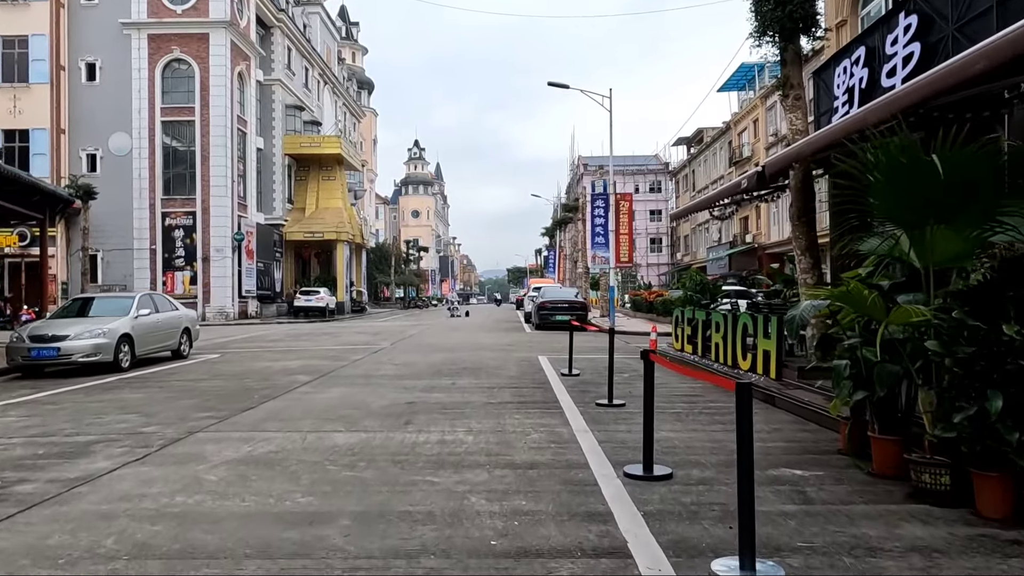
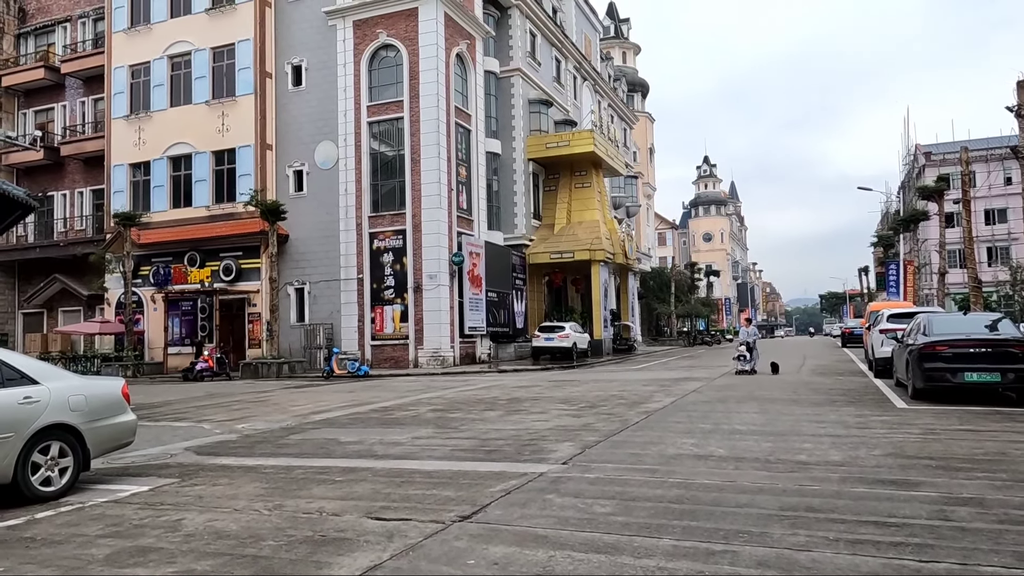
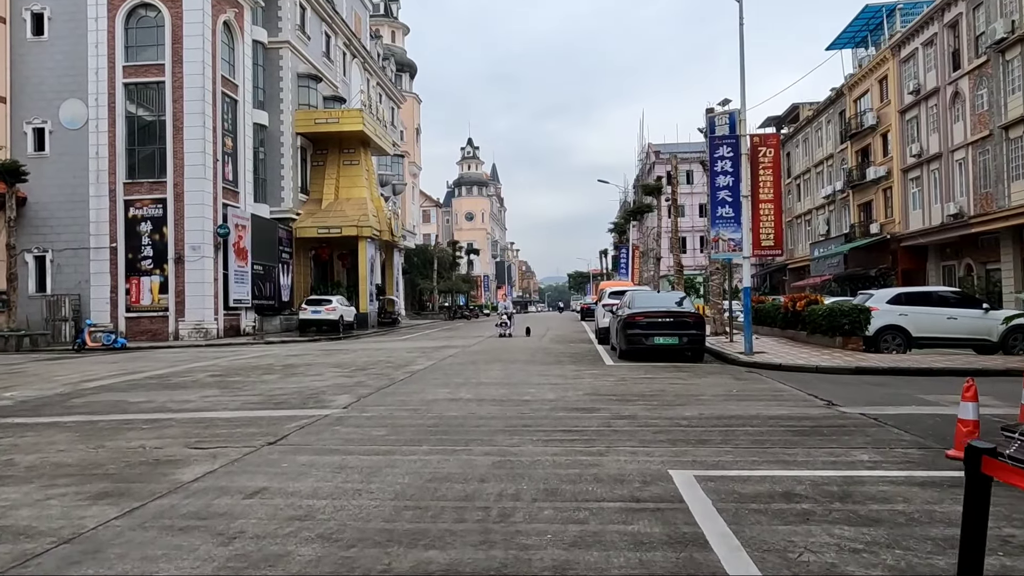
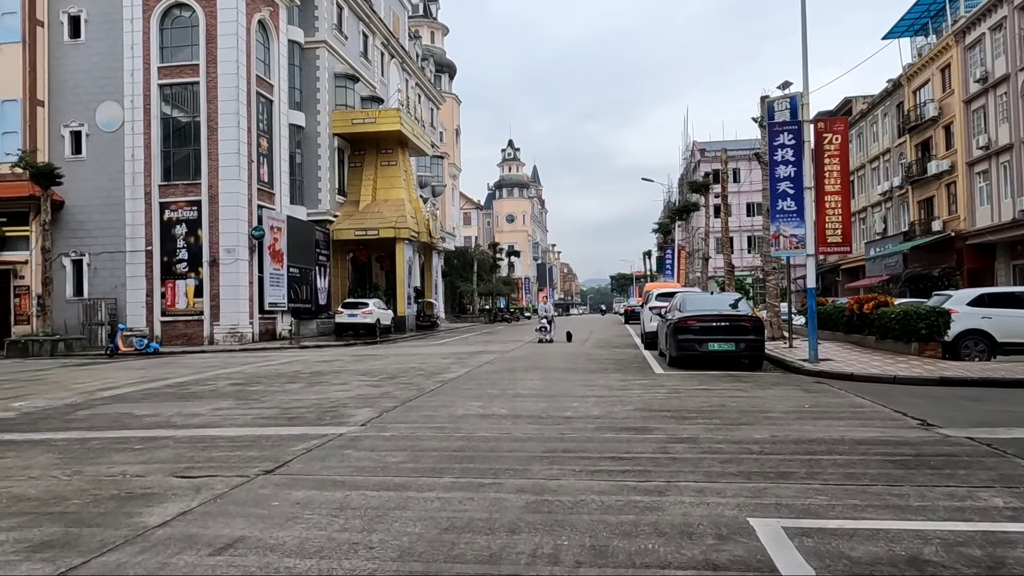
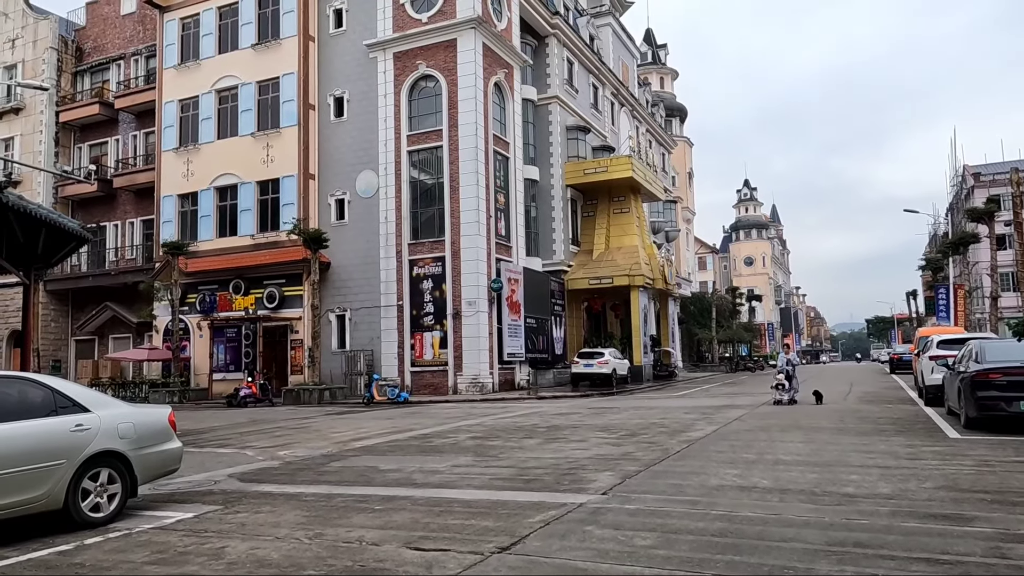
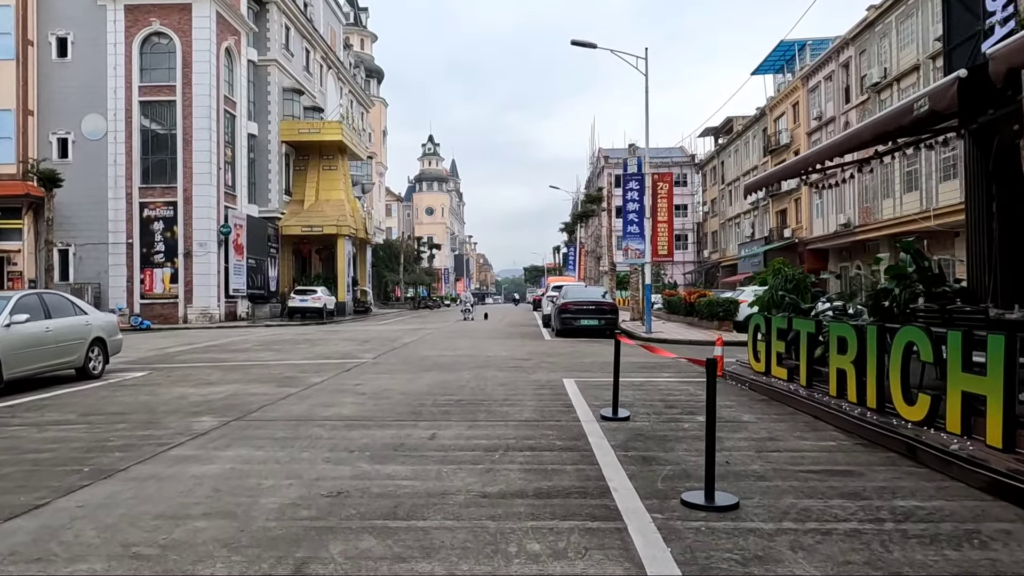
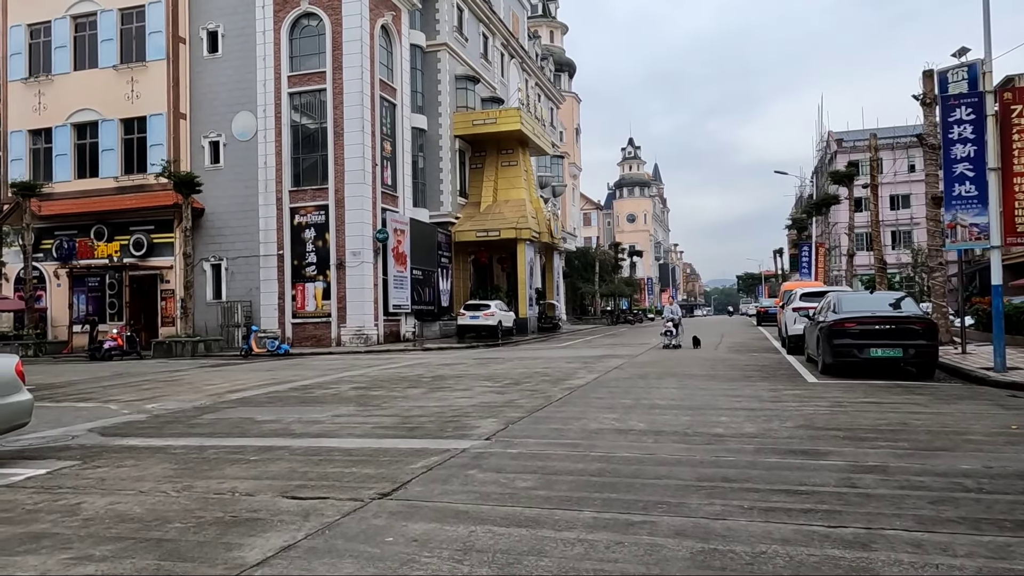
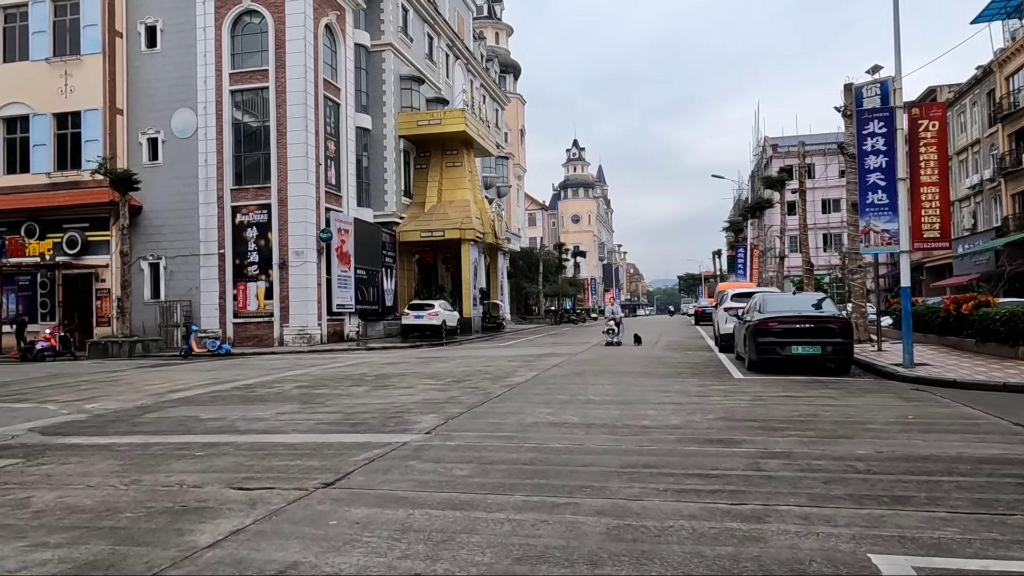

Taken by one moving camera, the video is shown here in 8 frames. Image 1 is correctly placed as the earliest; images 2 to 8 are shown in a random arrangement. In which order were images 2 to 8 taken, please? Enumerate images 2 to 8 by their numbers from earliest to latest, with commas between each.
6, 3, 4, 8, 7, 2, 5
